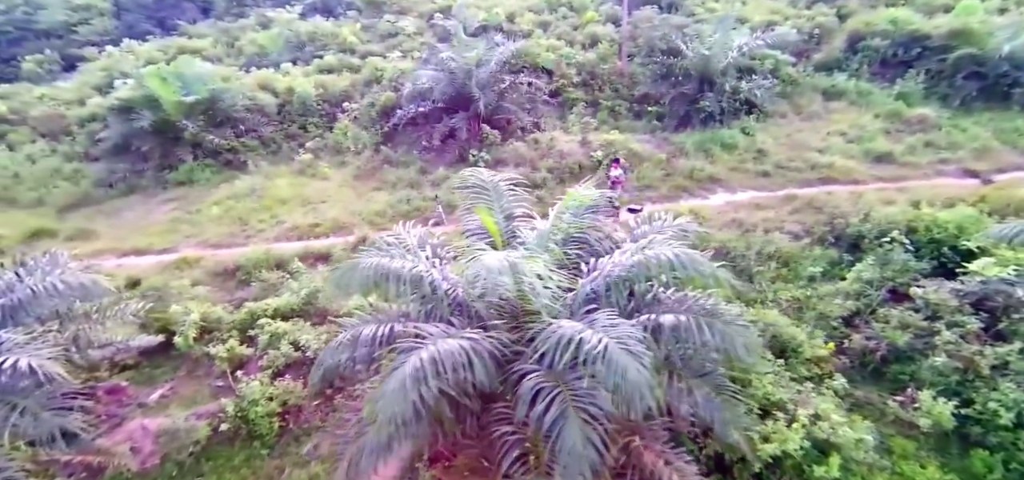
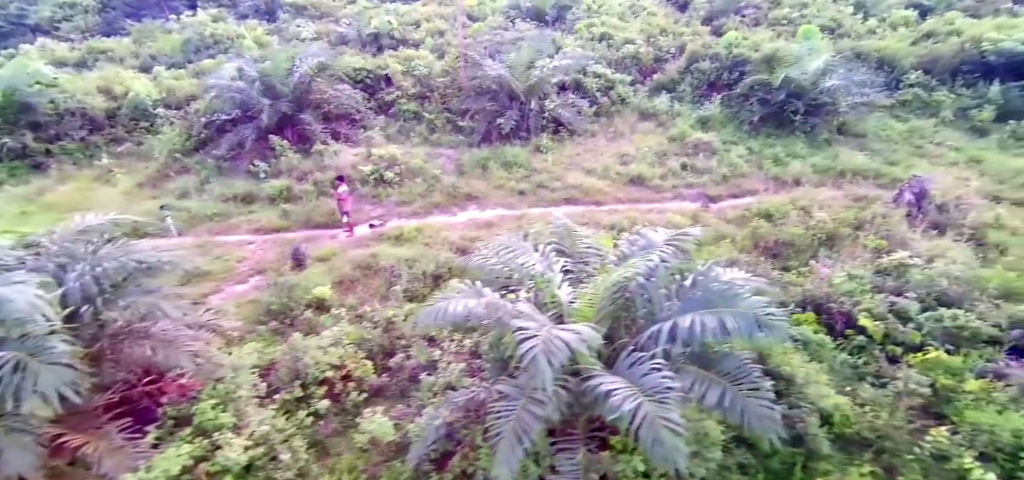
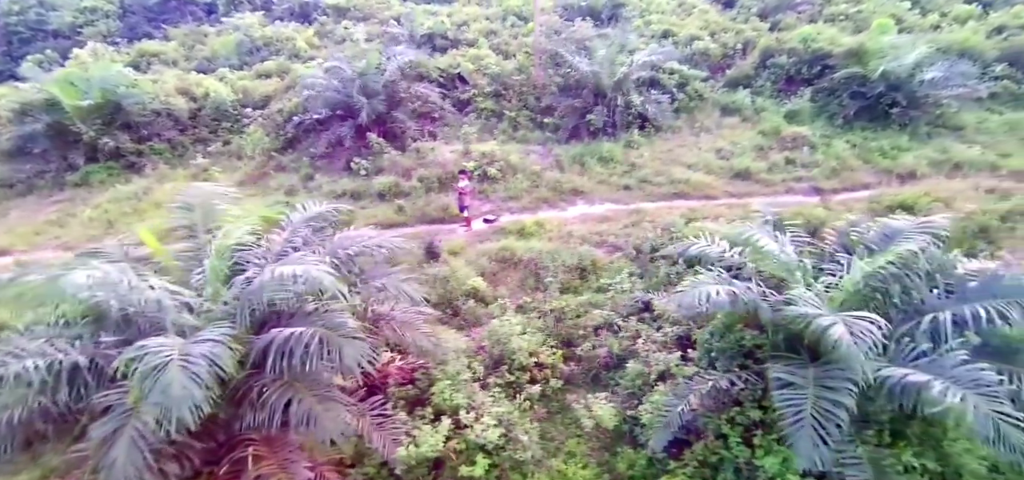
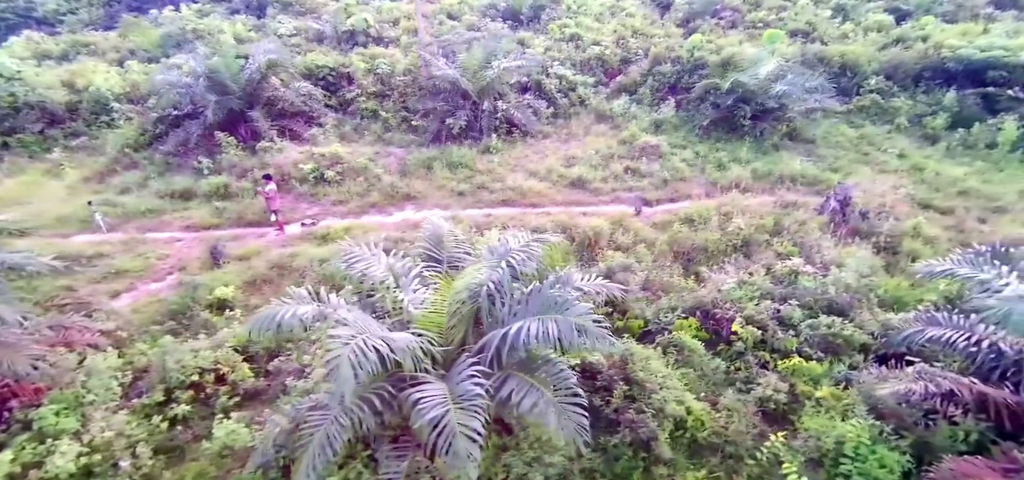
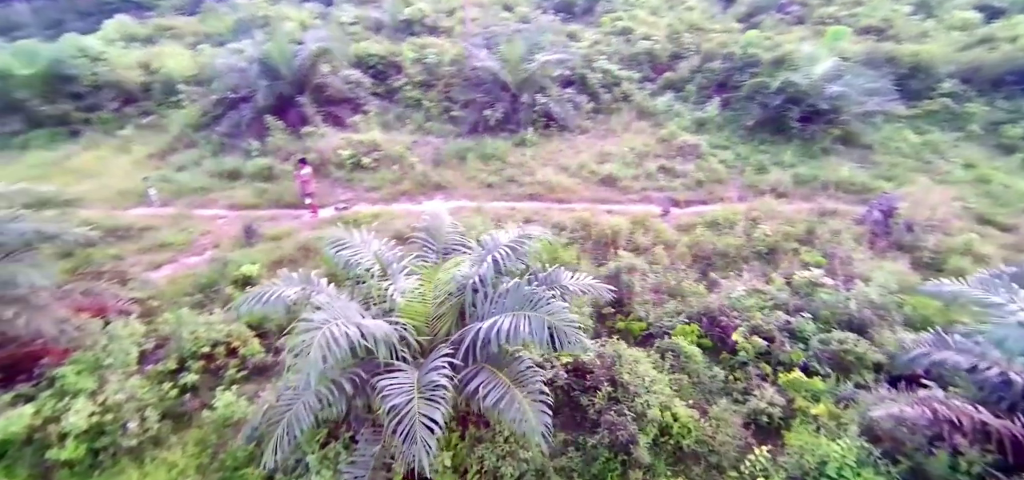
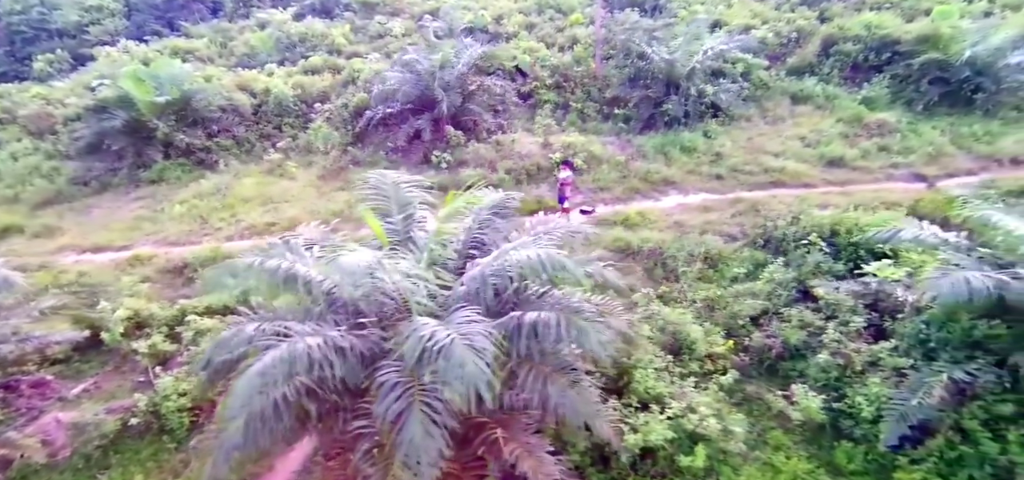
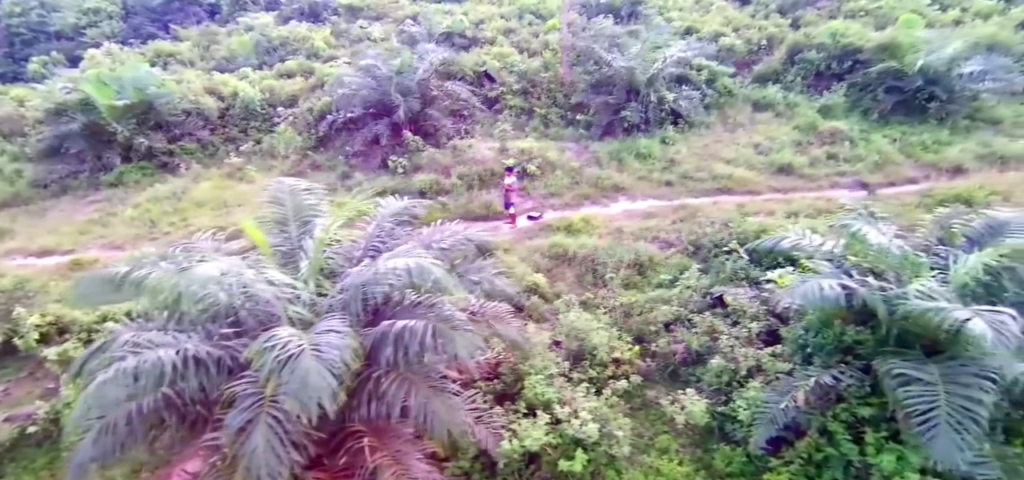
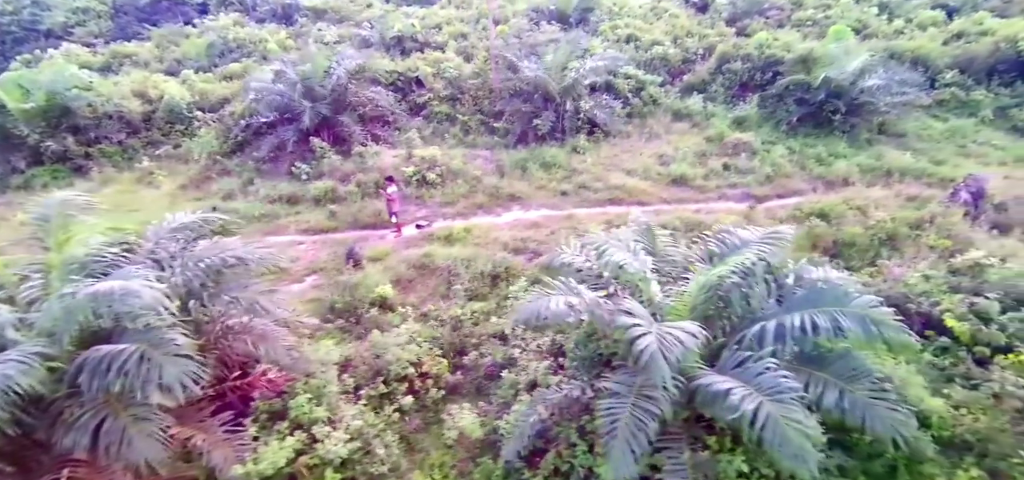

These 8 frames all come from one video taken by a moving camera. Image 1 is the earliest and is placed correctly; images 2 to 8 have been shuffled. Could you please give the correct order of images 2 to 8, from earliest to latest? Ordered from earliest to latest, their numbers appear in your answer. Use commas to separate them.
6, 7, 3, 8, 2, 4, 5
